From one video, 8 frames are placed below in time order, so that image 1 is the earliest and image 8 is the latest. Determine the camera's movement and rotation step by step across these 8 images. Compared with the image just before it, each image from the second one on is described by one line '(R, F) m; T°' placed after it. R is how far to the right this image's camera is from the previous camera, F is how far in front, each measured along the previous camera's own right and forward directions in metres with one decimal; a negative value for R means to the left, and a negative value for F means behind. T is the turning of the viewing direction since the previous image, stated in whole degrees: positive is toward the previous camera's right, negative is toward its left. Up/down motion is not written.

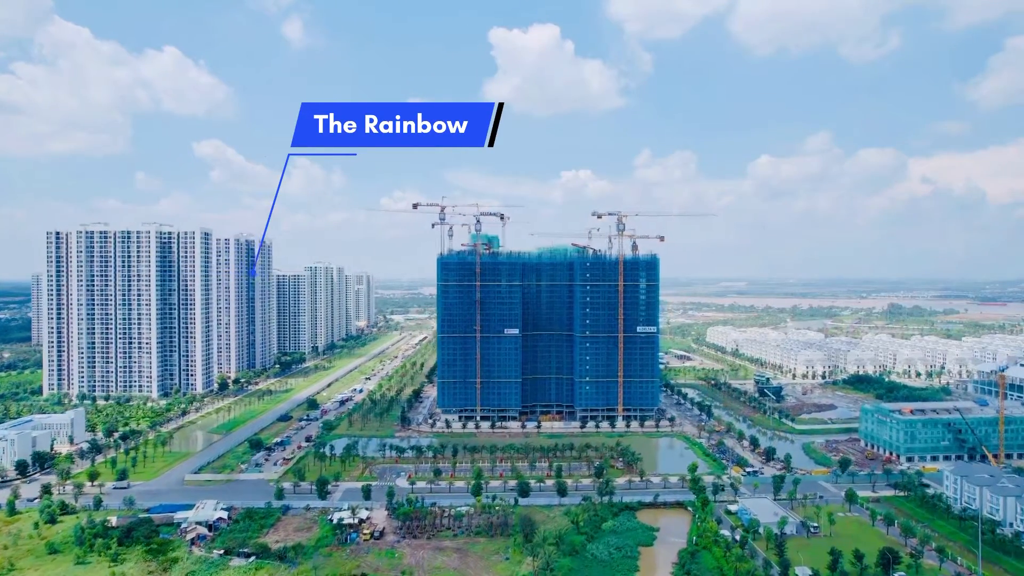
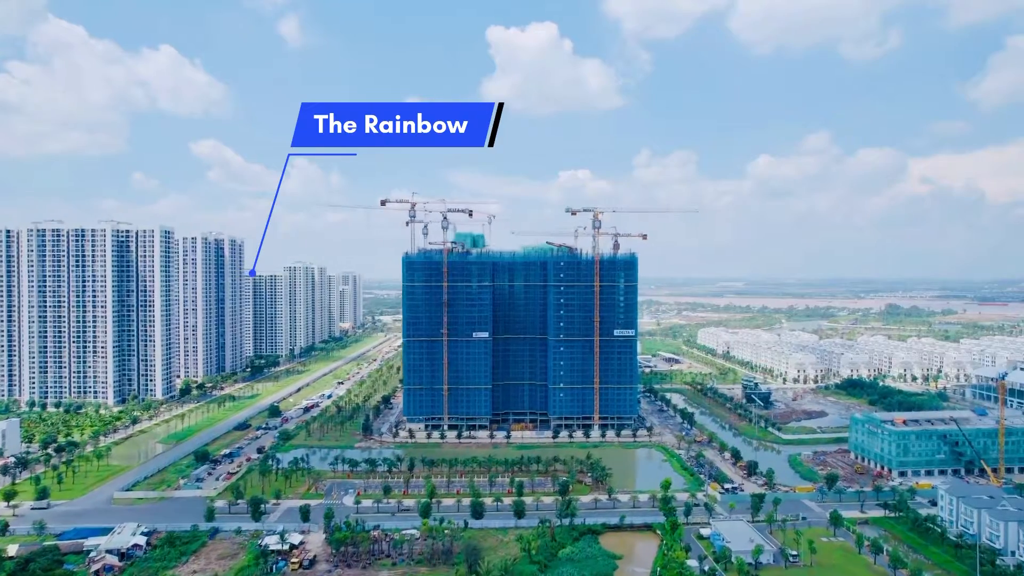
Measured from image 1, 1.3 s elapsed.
(+2.6, +3.5) m; 0°
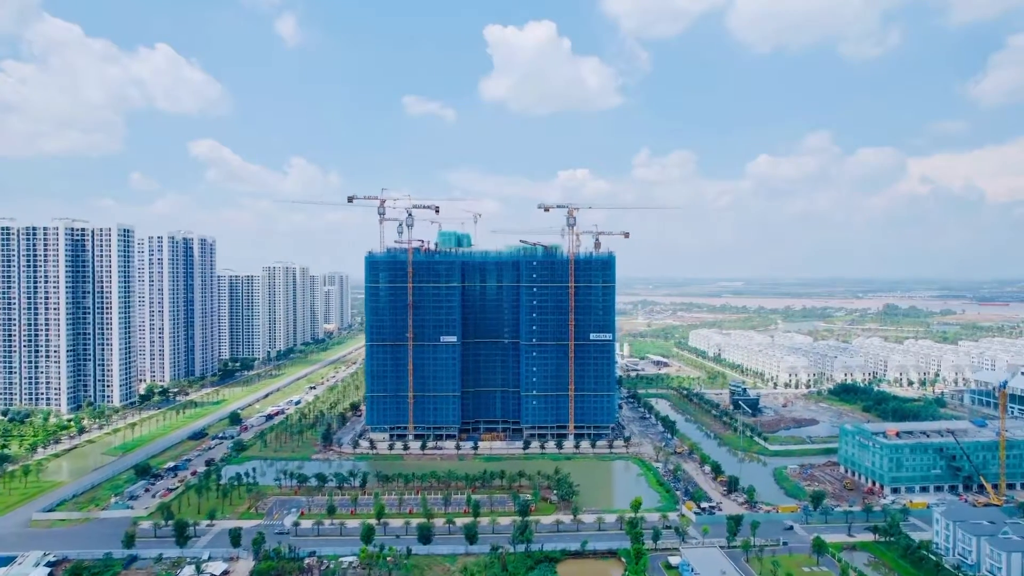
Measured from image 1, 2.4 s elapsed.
(+2.4, +3.4) m; 0°
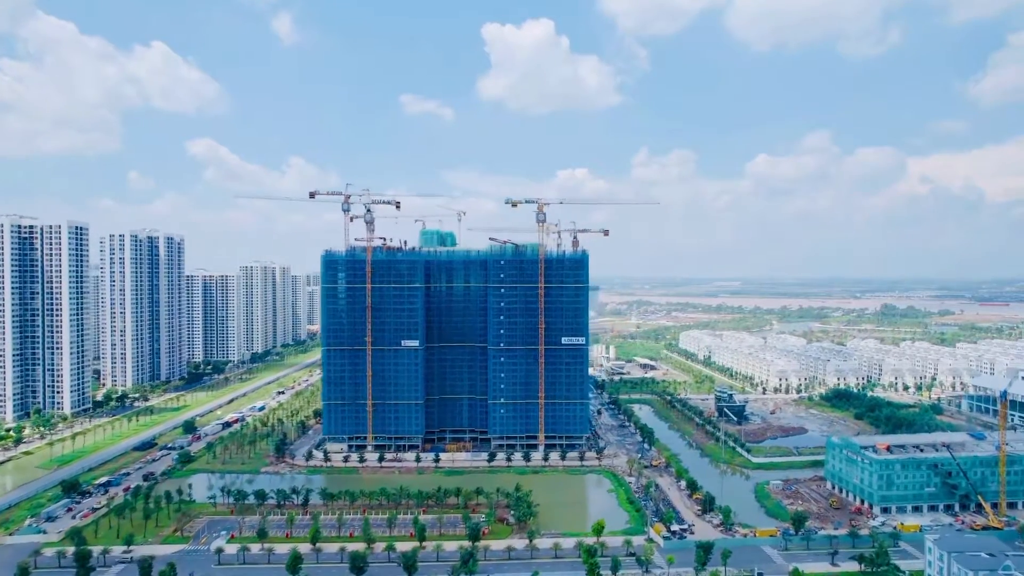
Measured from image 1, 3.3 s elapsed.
(+2.5, +3.5) m; 0°
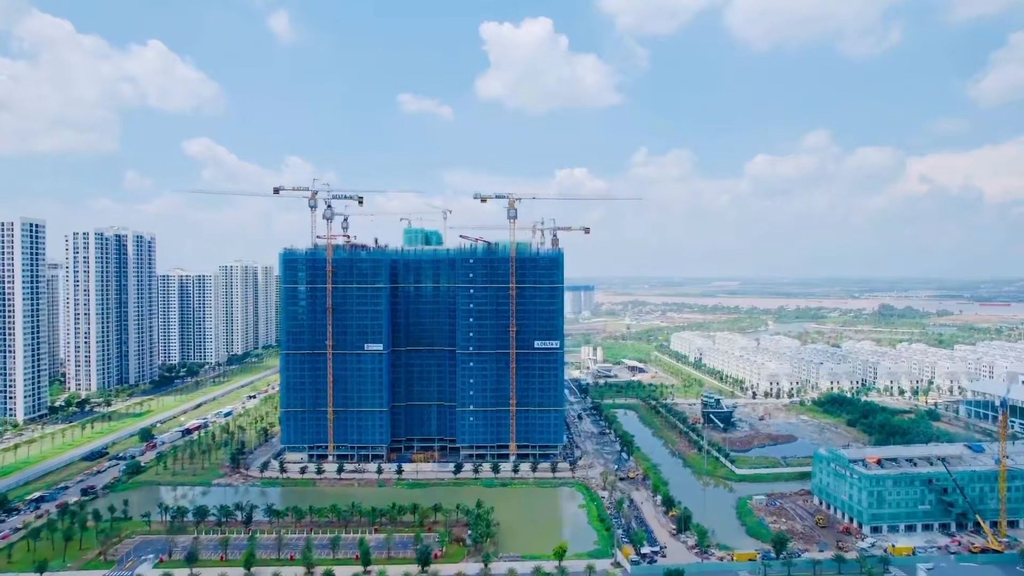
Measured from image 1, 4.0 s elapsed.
(+2.1, +2.9) m; 0°
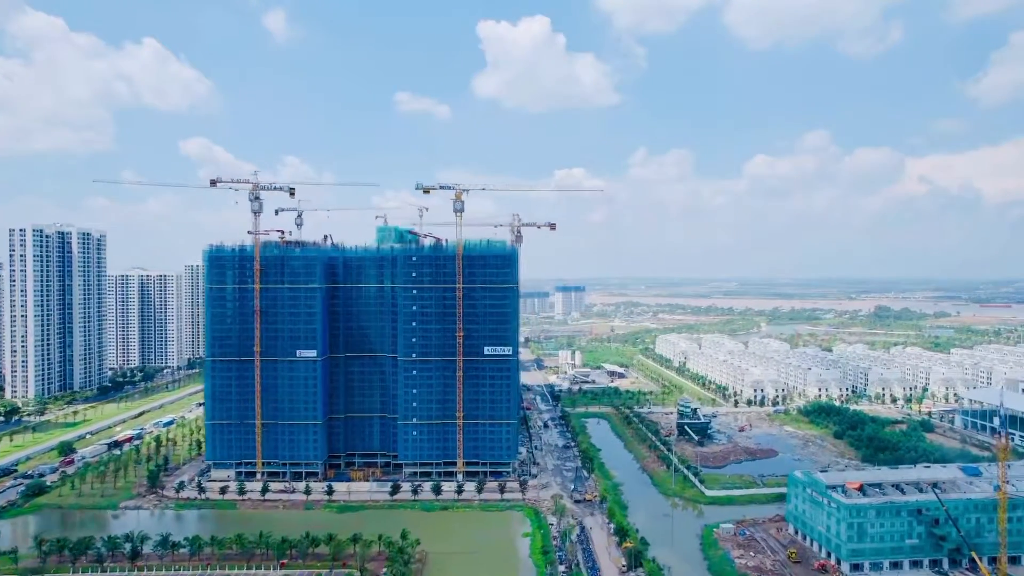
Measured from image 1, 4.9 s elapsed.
(+3.3, +4.5) m; 0°
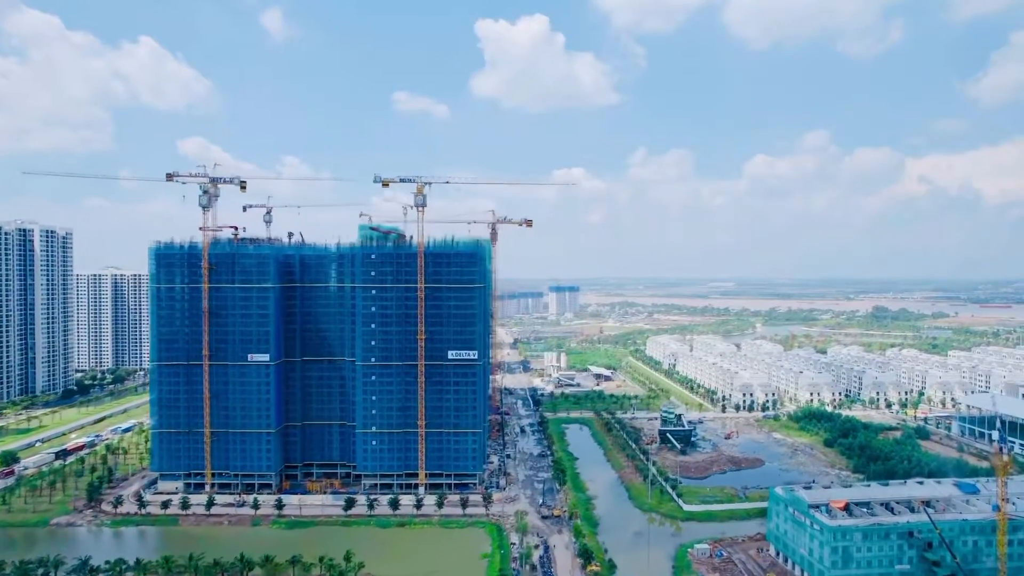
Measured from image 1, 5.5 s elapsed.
(+2.0, +2.7) m; 0°
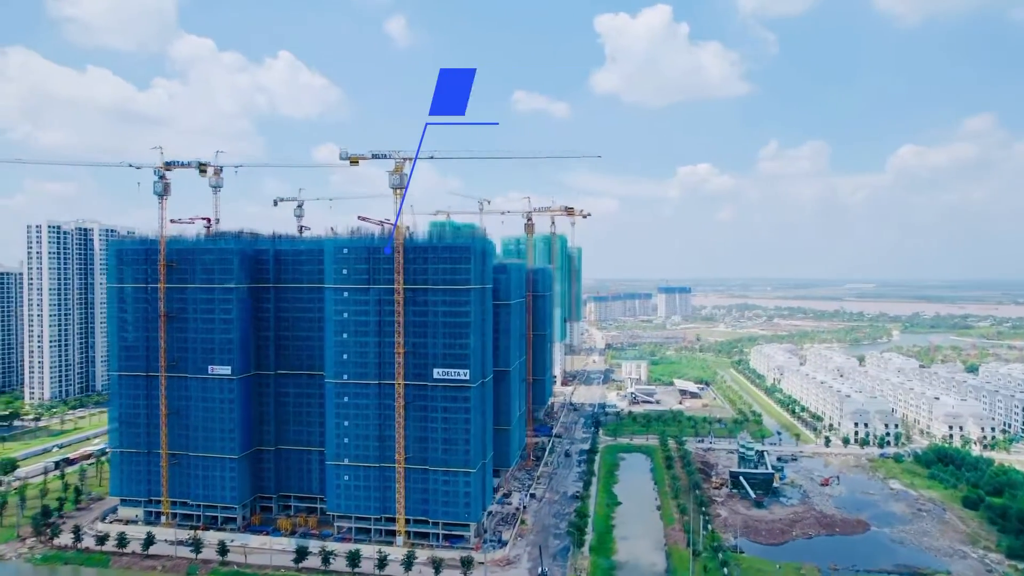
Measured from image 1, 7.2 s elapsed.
(+5.6, +9.3) m; -10°
